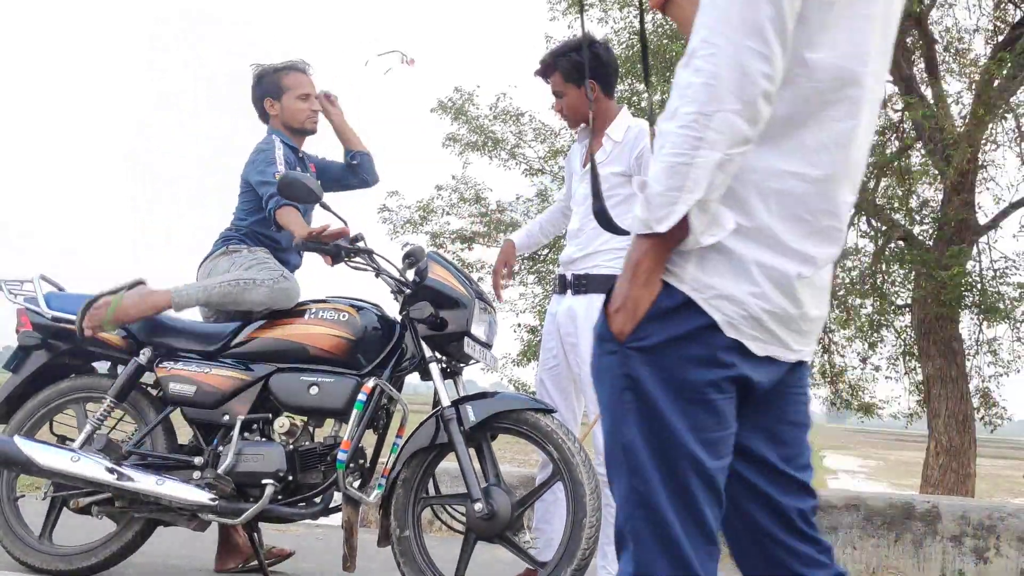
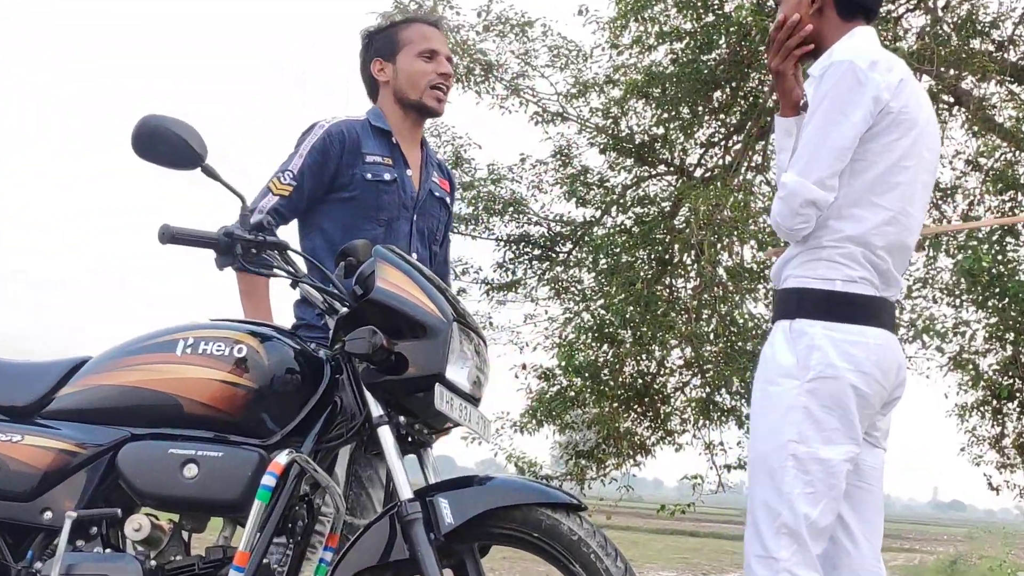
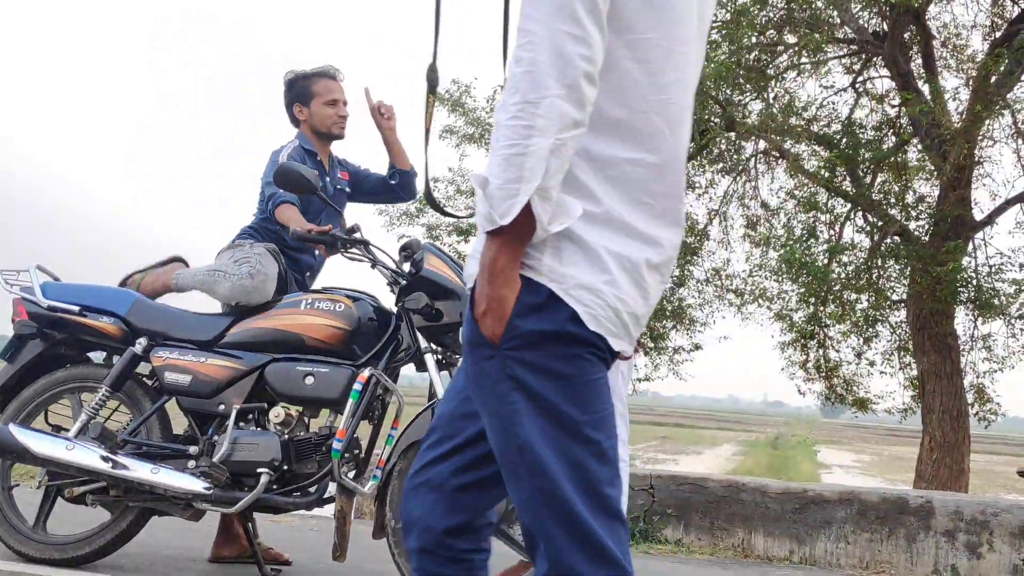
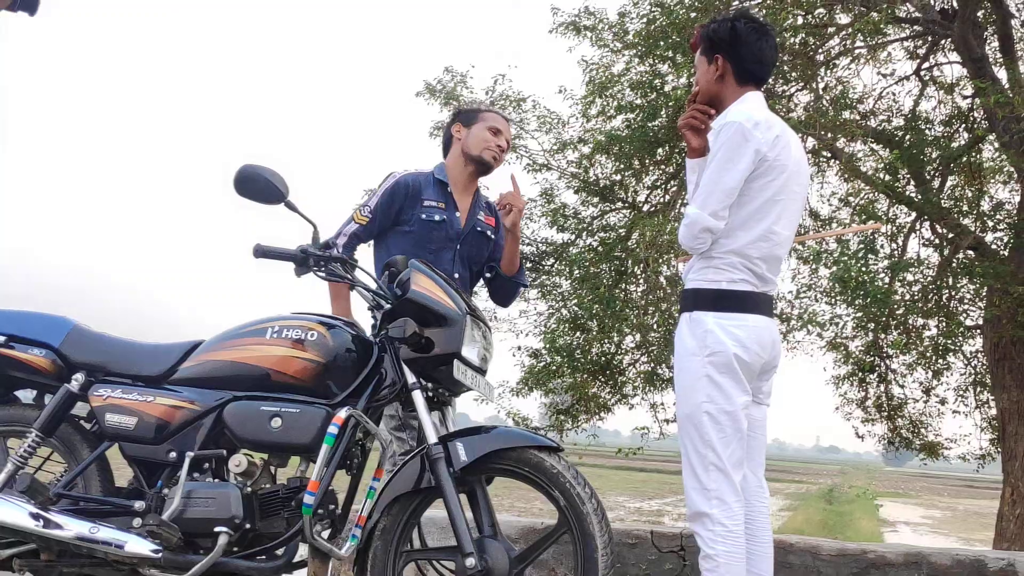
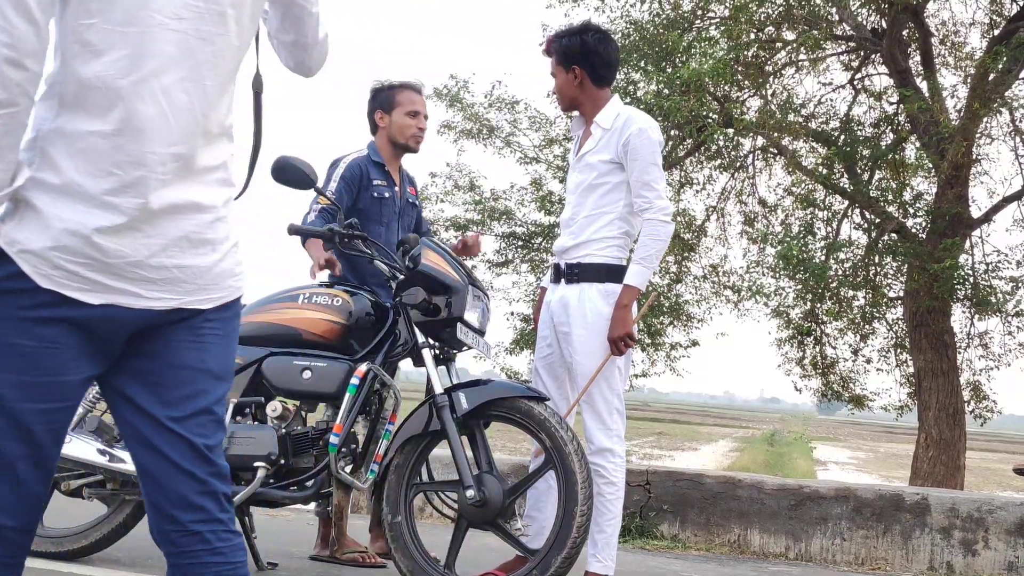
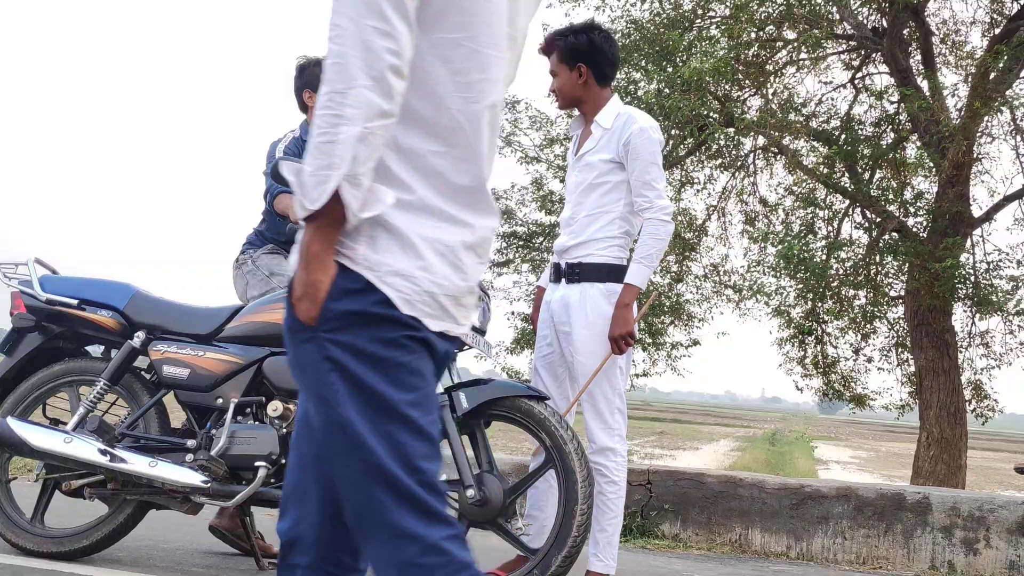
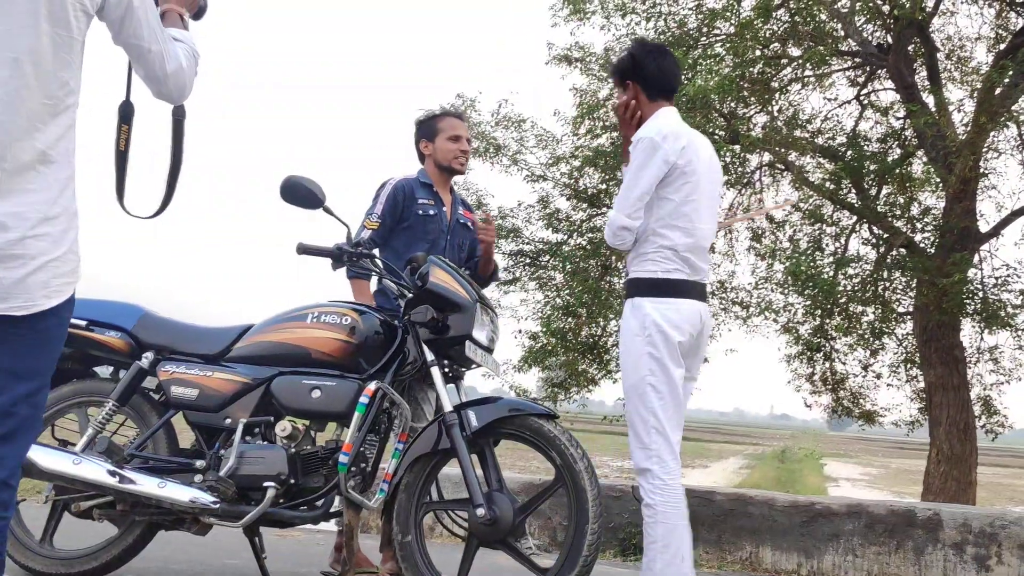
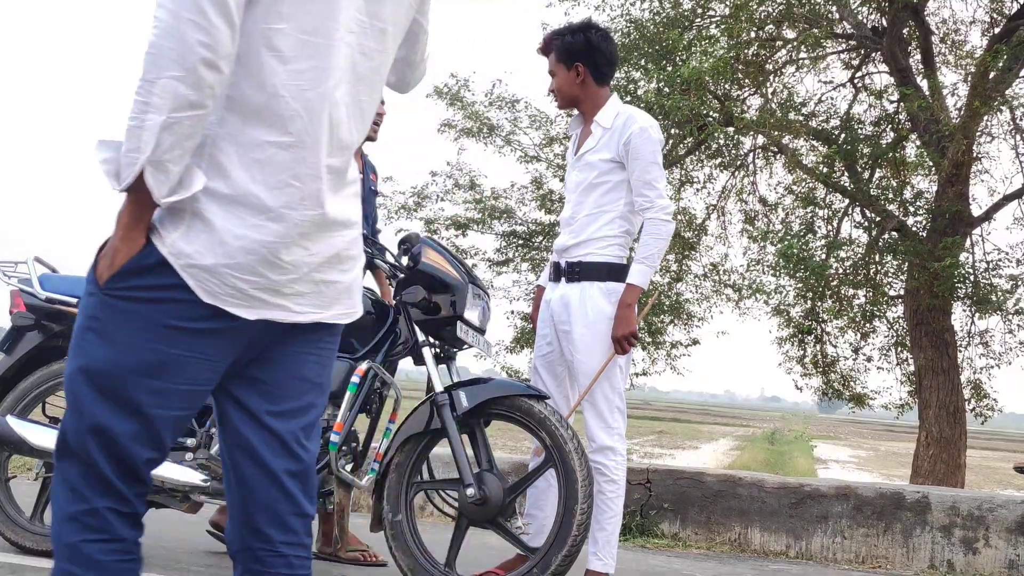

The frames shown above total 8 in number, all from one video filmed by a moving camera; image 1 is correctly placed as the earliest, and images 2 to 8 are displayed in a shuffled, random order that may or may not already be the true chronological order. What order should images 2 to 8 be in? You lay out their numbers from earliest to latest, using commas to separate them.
3, 6, 8, 5, 7, 2, 4
